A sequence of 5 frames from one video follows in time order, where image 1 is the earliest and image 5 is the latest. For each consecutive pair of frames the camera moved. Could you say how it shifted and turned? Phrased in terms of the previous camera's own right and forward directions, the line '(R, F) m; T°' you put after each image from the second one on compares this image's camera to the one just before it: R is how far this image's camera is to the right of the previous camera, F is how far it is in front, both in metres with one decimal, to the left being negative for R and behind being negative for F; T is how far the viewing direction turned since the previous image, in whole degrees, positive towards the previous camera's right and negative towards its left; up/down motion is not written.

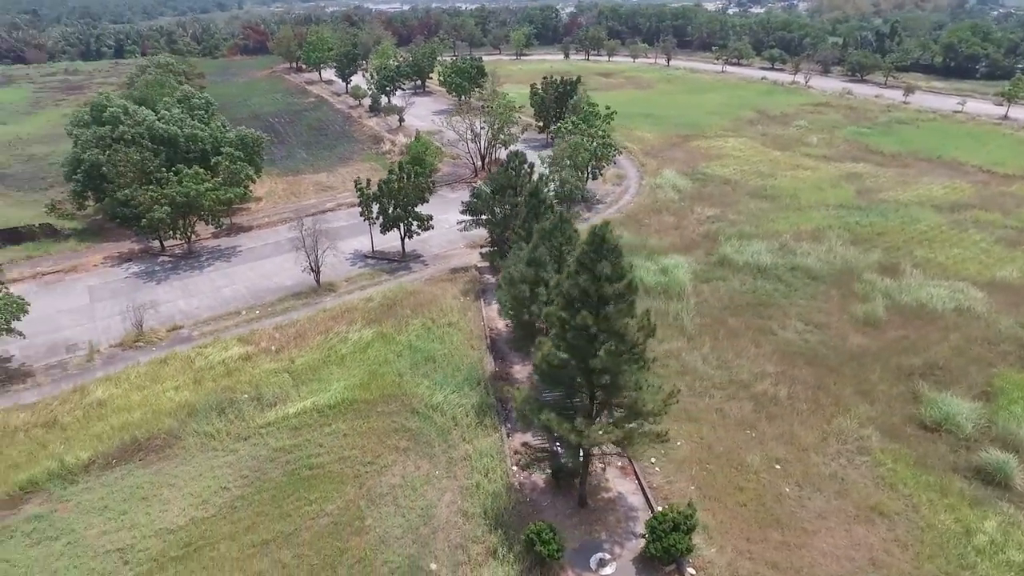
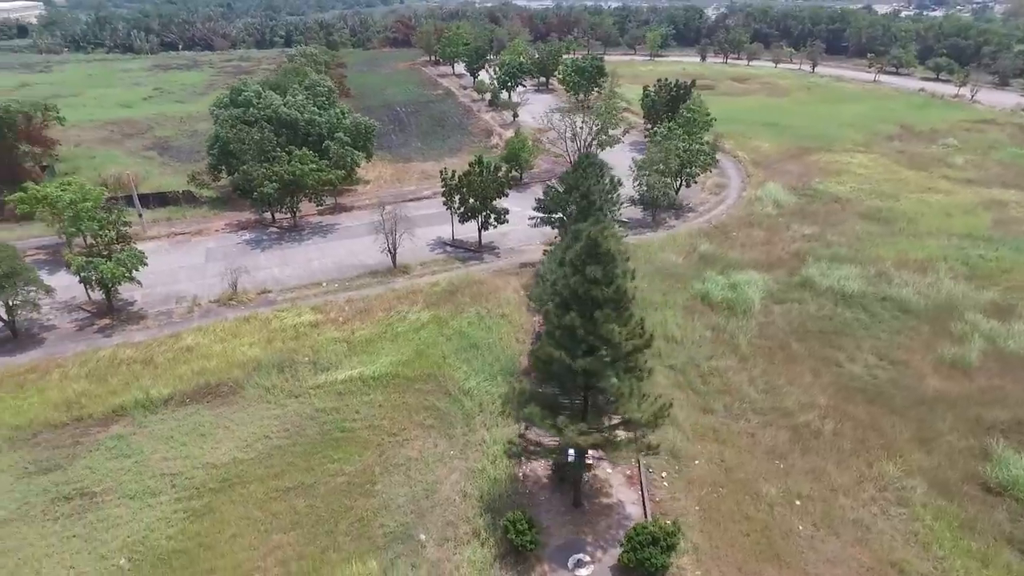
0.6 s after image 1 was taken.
(+2.9, -0.2) m; -11°
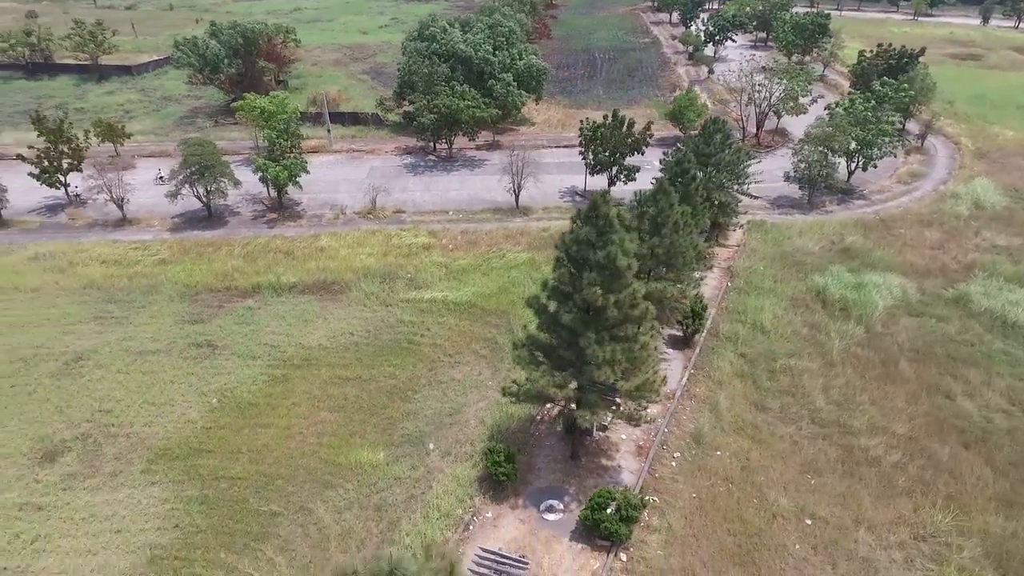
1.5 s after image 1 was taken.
(+4.6, +0.1) m; -18°
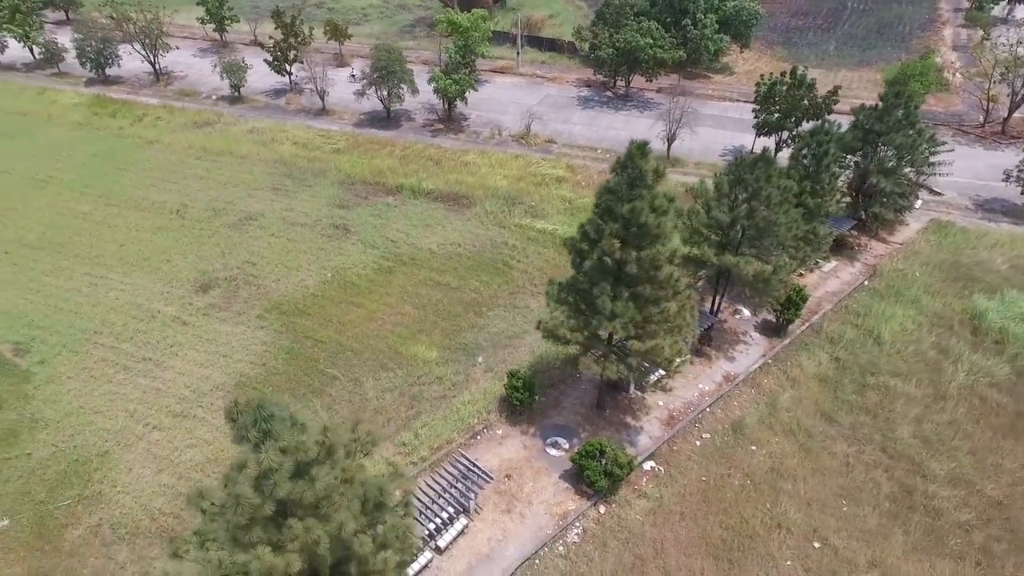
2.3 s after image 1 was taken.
(+4.1, +0.2) m; -18°
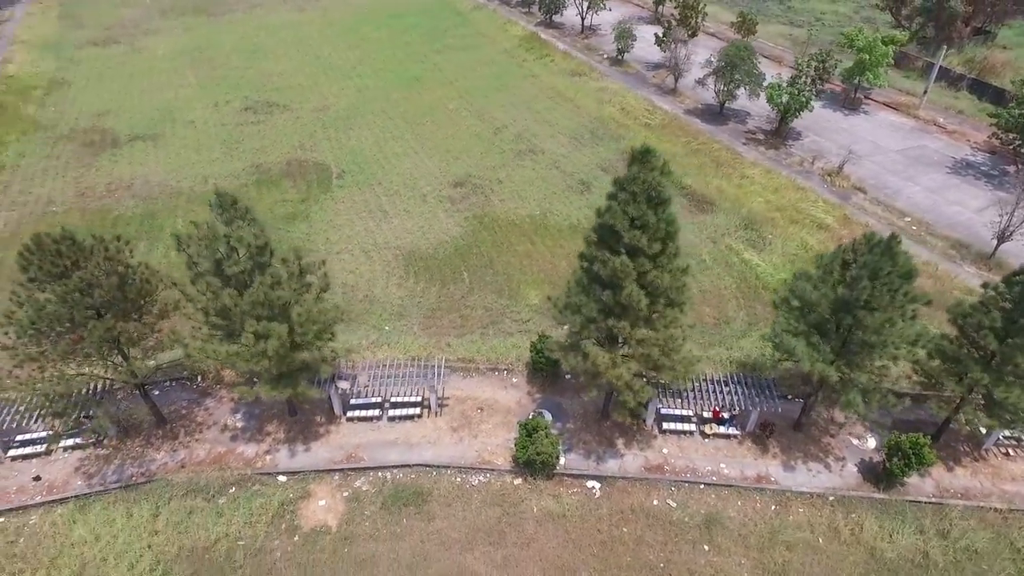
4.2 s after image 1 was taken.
(+8.9, +1.8) m; -35°
